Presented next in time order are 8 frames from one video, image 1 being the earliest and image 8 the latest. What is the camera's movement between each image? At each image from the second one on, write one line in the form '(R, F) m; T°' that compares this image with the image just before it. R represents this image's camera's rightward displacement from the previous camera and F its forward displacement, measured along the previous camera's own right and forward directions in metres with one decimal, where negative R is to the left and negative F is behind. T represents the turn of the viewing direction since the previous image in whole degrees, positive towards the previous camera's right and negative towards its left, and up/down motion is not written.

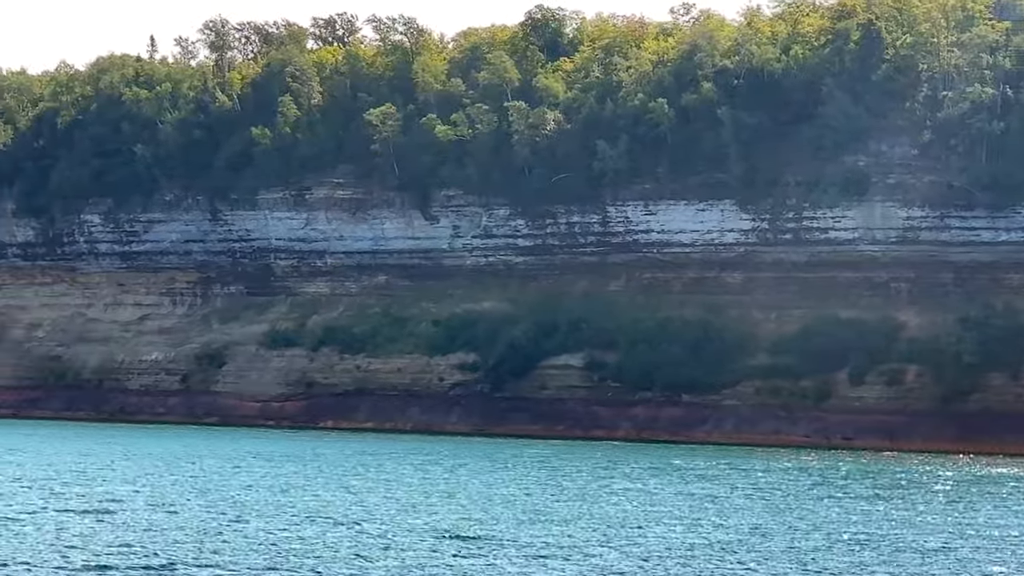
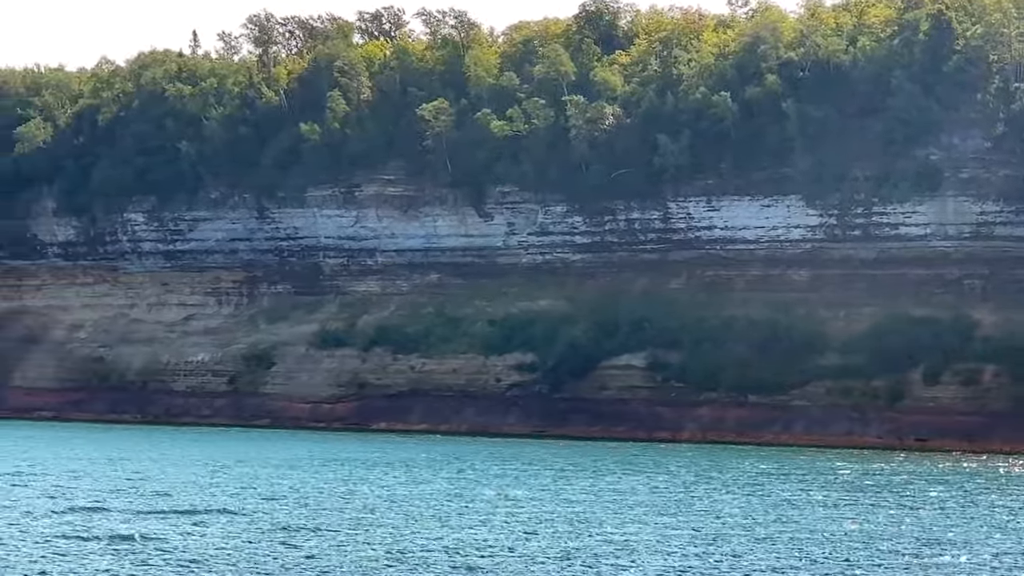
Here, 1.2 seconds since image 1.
(+1.0, +1.2) m; -2°
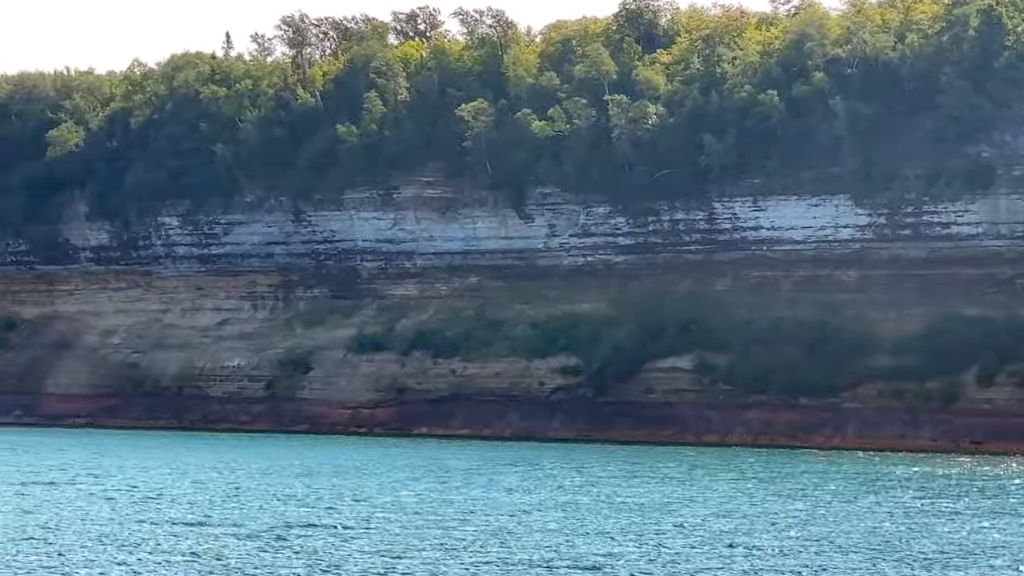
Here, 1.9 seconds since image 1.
(+0.6, +0.7) m; -2°
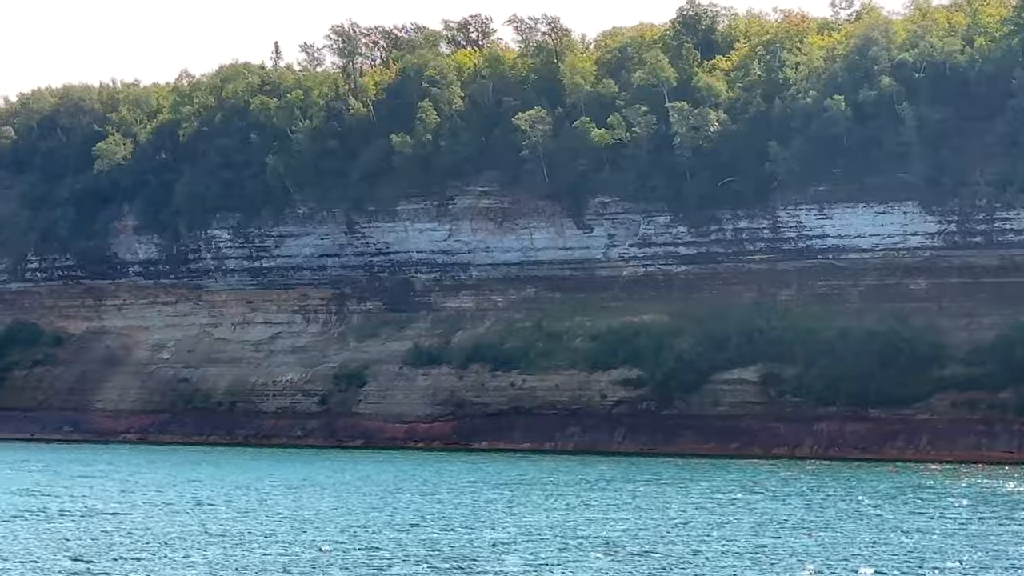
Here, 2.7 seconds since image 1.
(+0.8, +0.8) m; -2°
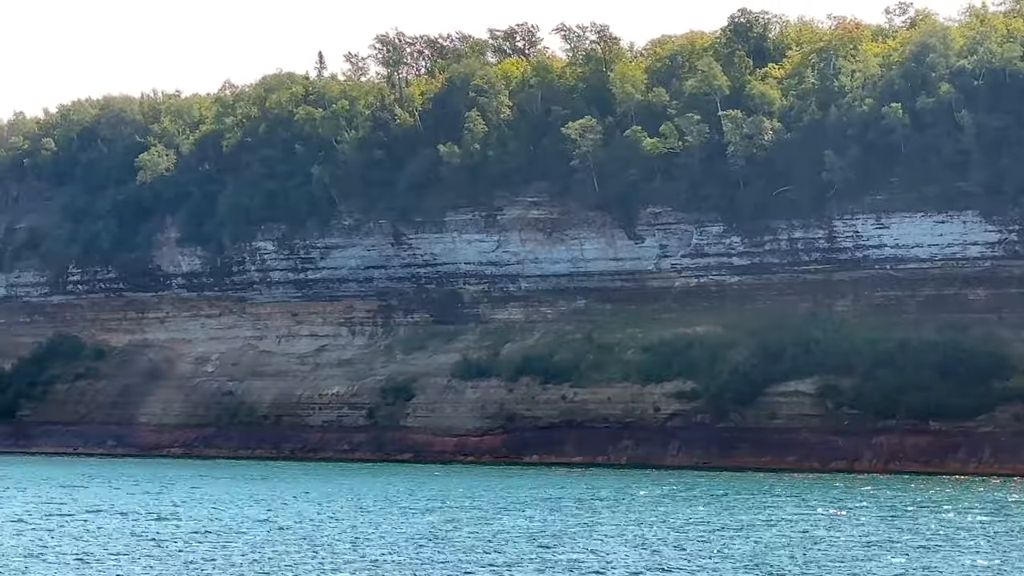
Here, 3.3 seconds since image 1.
(+0.6, +0.6) m; -2°
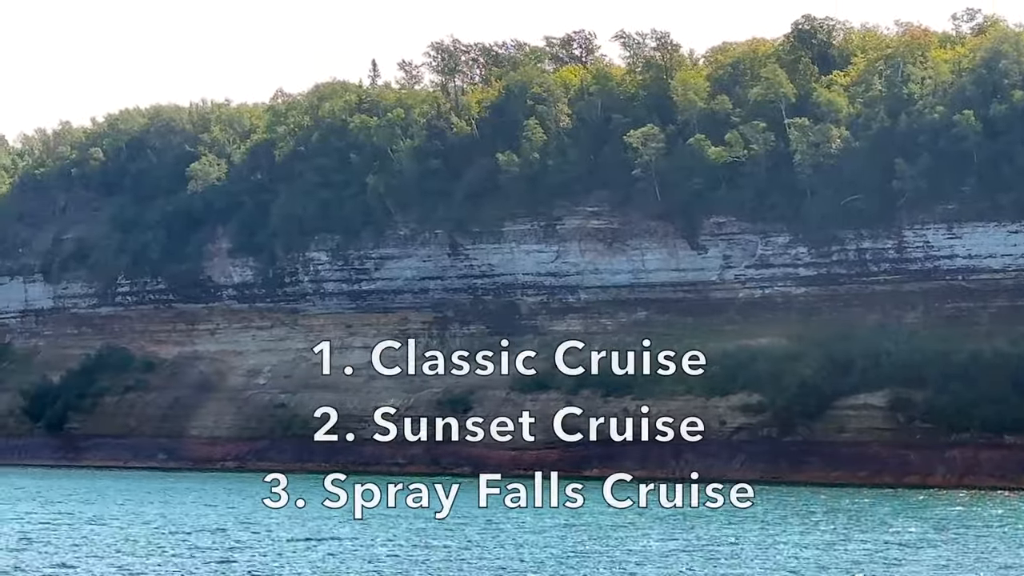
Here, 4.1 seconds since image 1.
(+0.9, +0.8) m; -2°
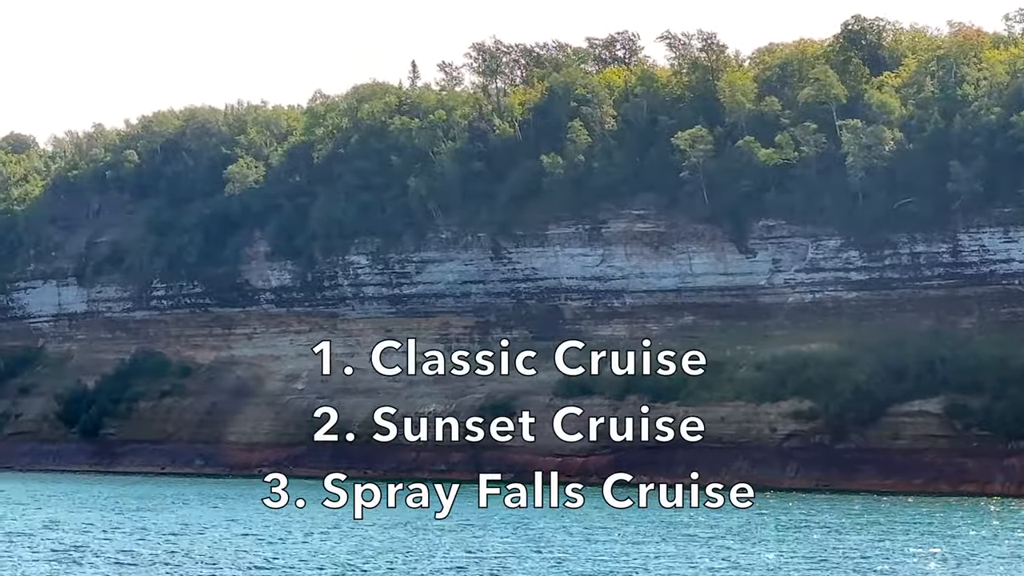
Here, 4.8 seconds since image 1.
(+0.9, +0.6) m; -2°
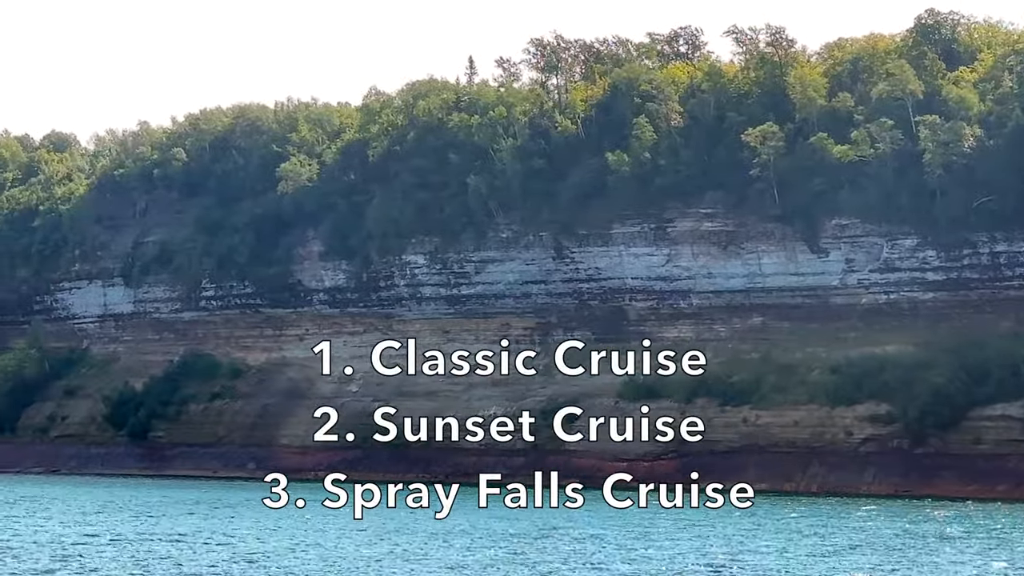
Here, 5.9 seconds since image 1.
(+1.4, +1.0) m; -3°
